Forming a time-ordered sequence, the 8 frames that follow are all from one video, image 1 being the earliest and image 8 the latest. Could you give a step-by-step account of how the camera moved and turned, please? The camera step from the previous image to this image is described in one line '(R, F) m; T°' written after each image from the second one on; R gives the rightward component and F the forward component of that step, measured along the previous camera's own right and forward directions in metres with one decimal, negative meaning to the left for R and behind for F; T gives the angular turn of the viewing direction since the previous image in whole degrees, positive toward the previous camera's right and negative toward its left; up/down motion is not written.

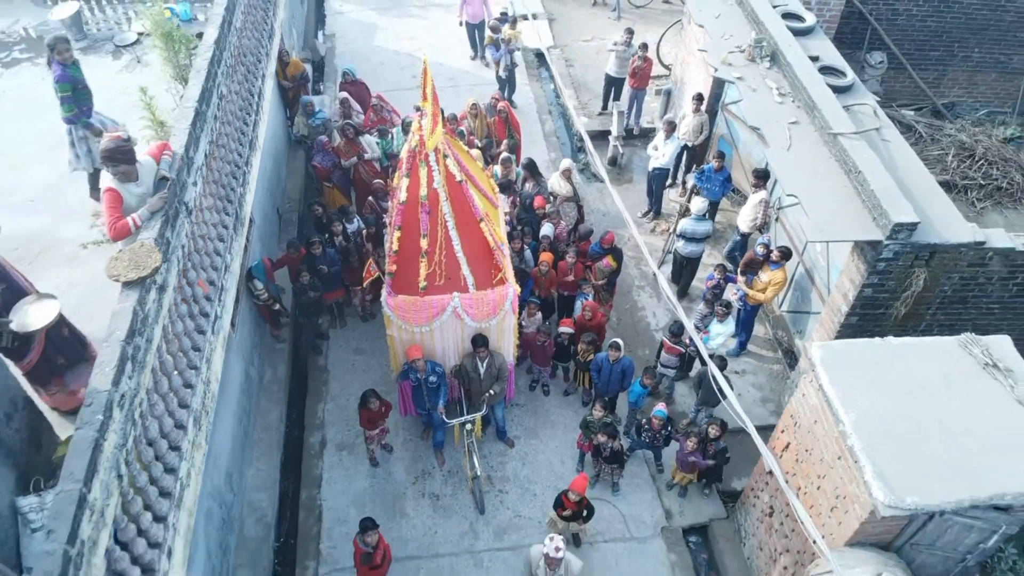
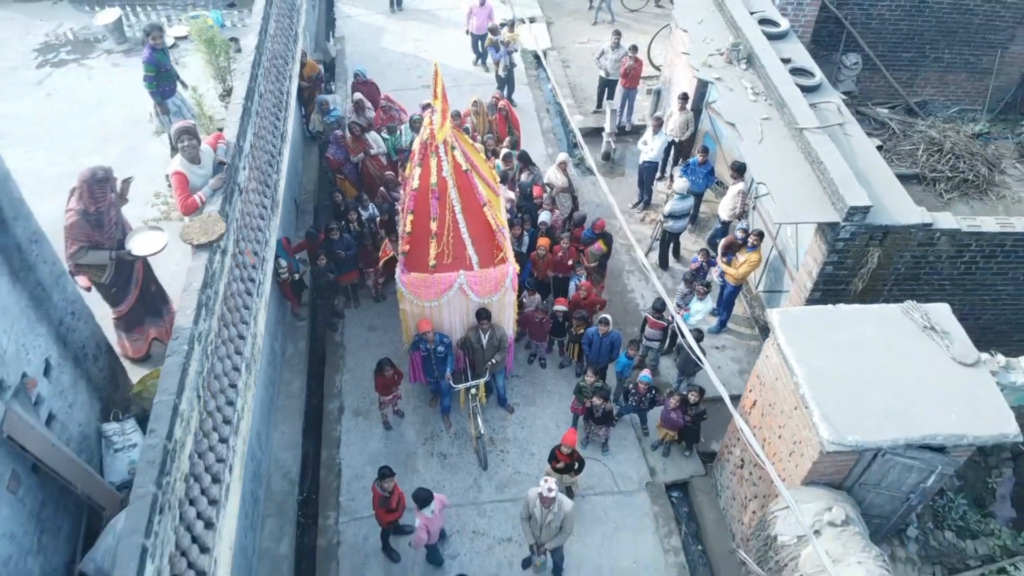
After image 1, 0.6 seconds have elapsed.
(0.0, -0.7) m; 0°
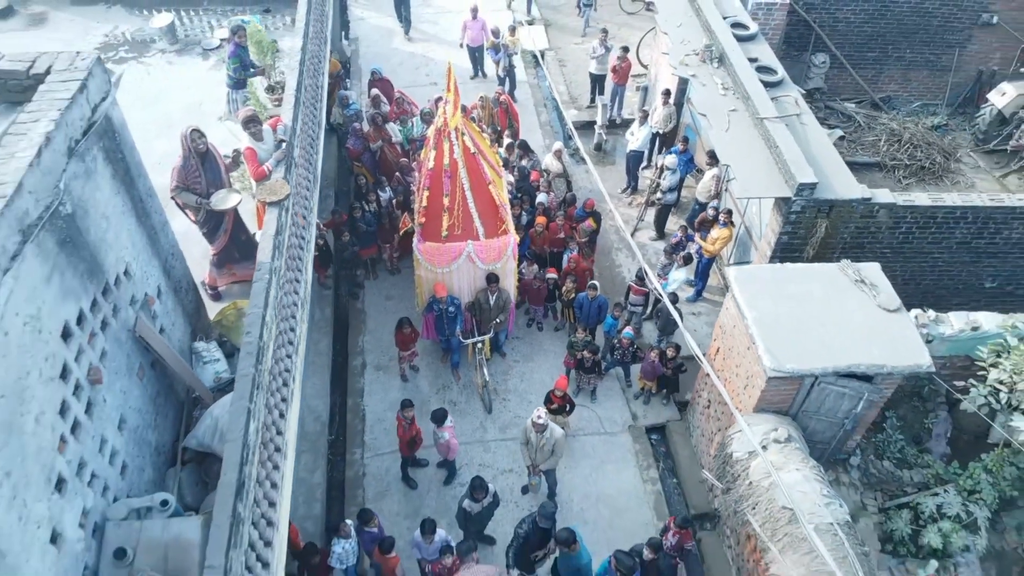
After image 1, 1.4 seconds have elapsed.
(0.0, -1.1) m; 0°
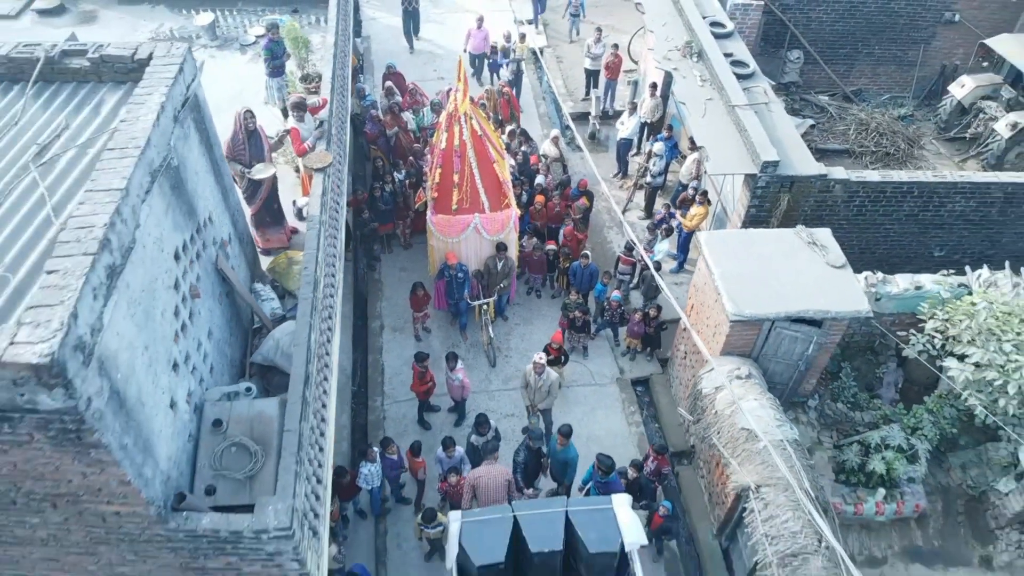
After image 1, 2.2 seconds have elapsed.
(0.0, -1.1) m; 0°
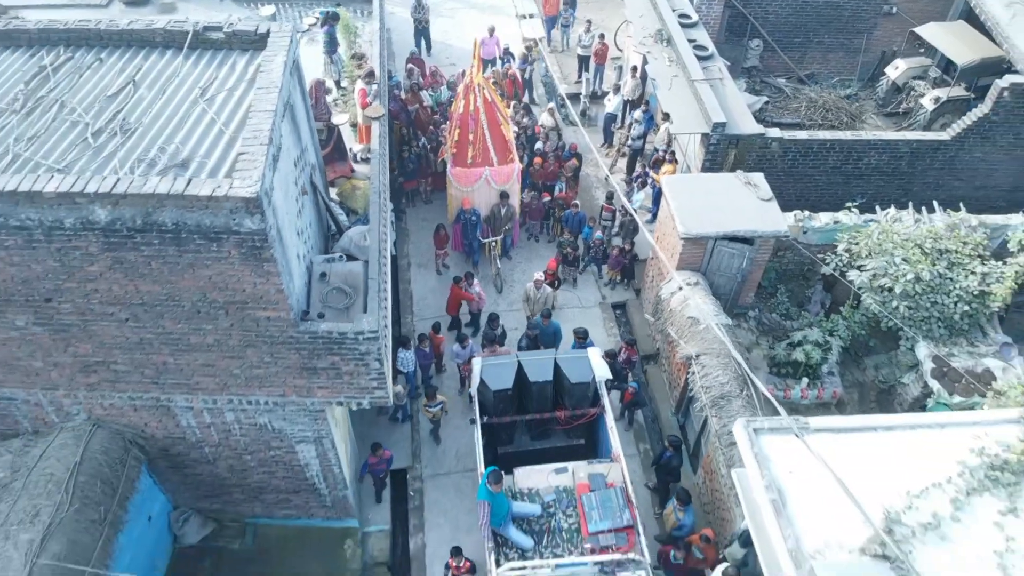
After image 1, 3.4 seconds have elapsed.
(-0.1, -2.3) m; 0°
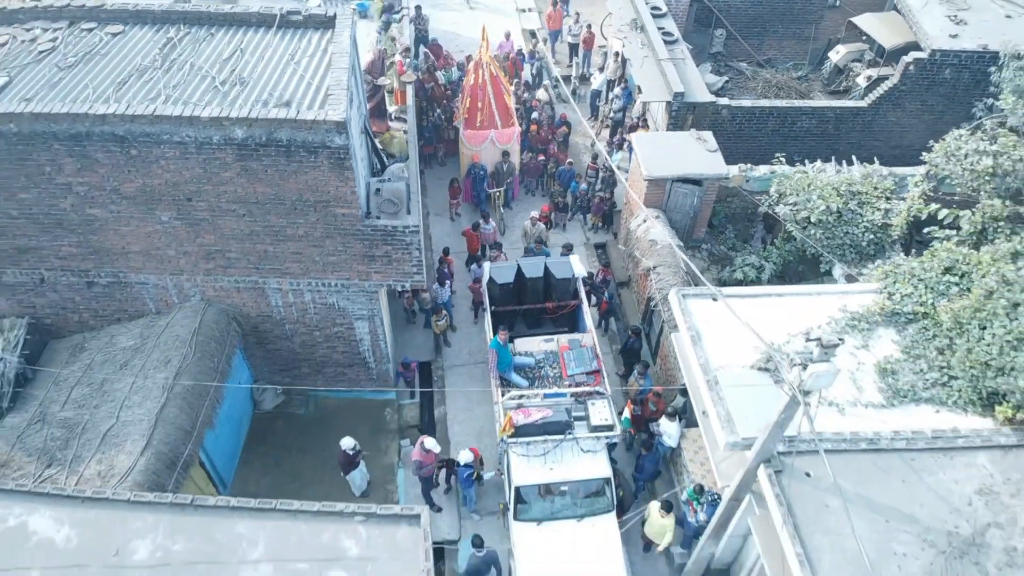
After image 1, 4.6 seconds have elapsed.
(0.0, -2.7) m; 0°
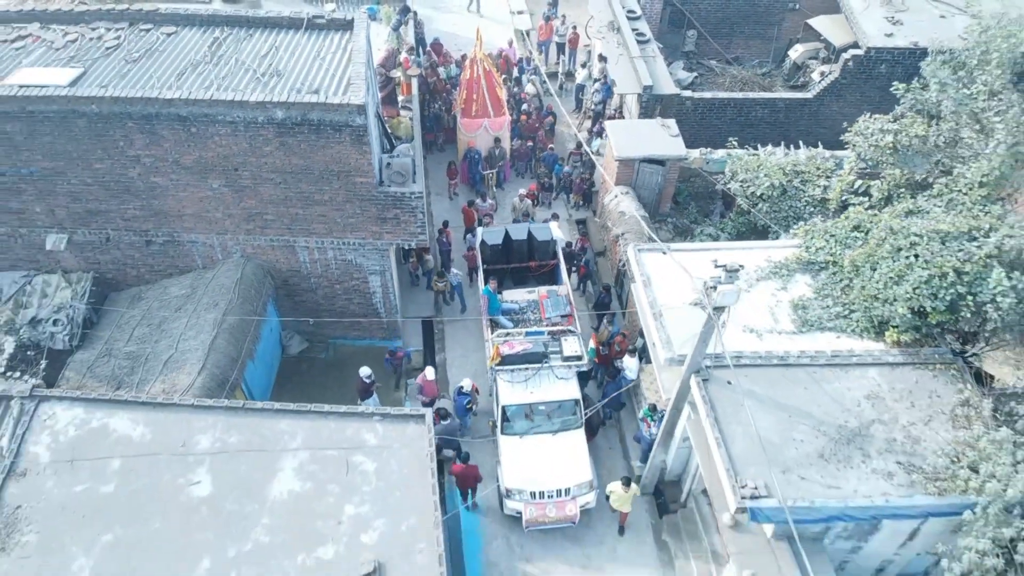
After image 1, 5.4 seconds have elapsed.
(+0.2, -2.1) m; 0°
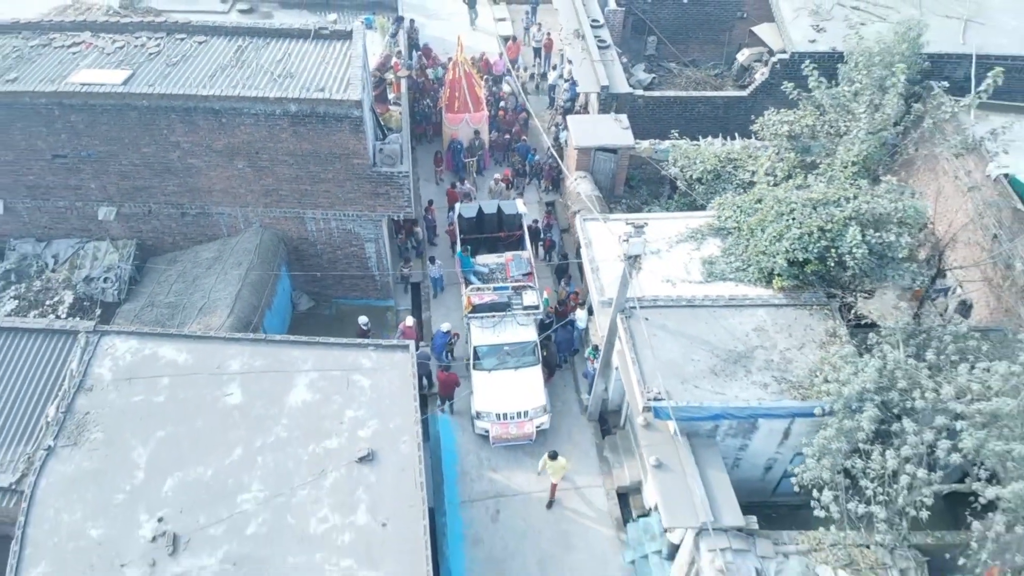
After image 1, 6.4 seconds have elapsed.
(+0.7, -2.6) m; 0°
